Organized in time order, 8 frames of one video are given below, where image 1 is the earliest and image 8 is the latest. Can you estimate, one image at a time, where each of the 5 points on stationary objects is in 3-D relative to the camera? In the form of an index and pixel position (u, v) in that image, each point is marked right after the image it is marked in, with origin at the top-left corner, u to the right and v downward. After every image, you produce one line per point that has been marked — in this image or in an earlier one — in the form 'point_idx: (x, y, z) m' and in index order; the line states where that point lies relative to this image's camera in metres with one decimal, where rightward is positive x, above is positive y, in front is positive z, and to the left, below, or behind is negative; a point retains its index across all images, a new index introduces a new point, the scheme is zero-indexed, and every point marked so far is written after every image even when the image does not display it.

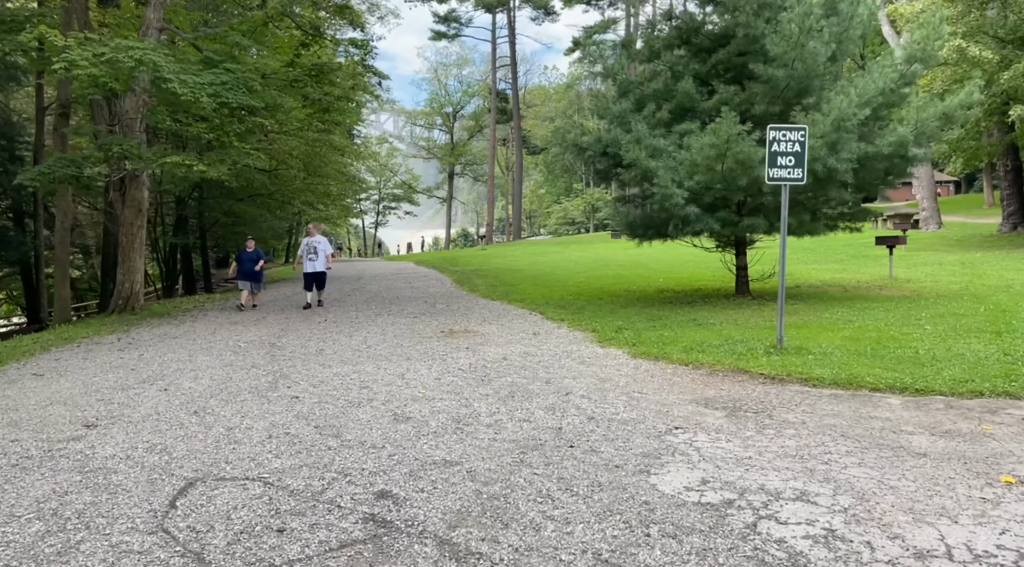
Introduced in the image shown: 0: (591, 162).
0: (+1.3, +2.0, +13.7) m
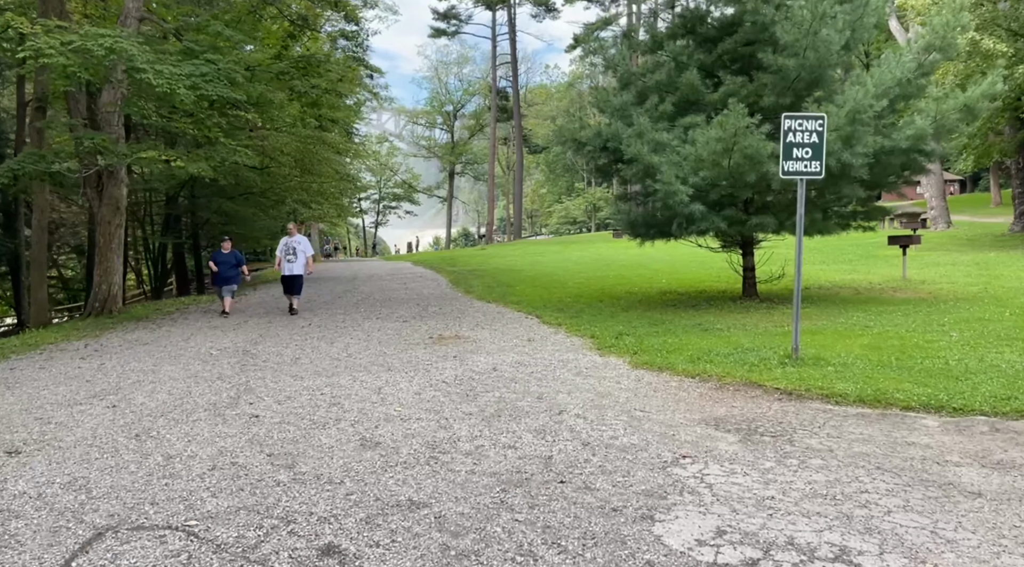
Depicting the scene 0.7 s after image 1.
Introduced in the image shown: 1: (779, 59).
0: (+1.2, +1.9, +13.0) m
1: (+3.6, +3.0, +11.3) m
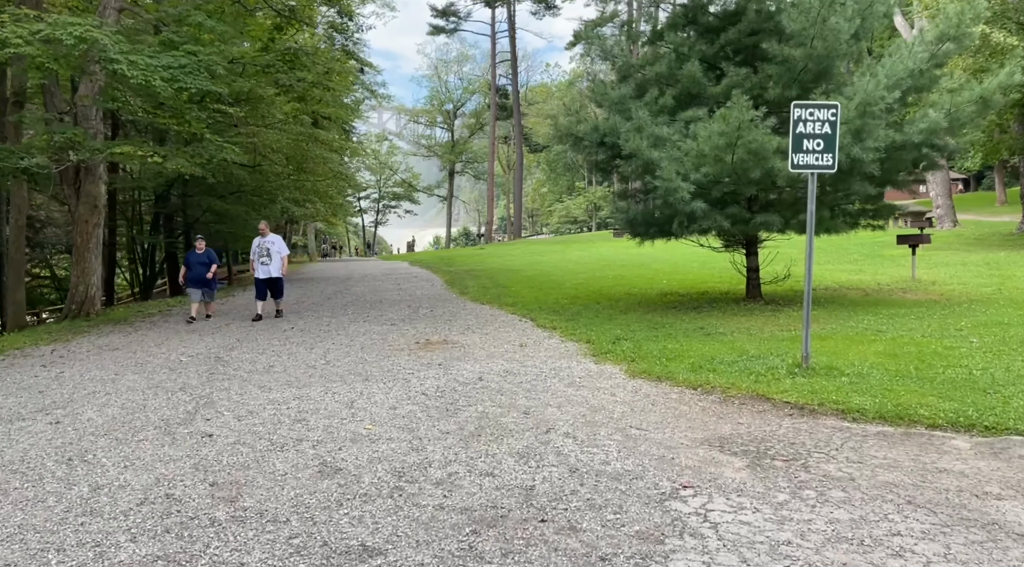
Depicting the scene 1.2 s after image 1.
0: (+1.1, +1.9, +12.5) m
1: (+3.5, +3.0, +10.8) m
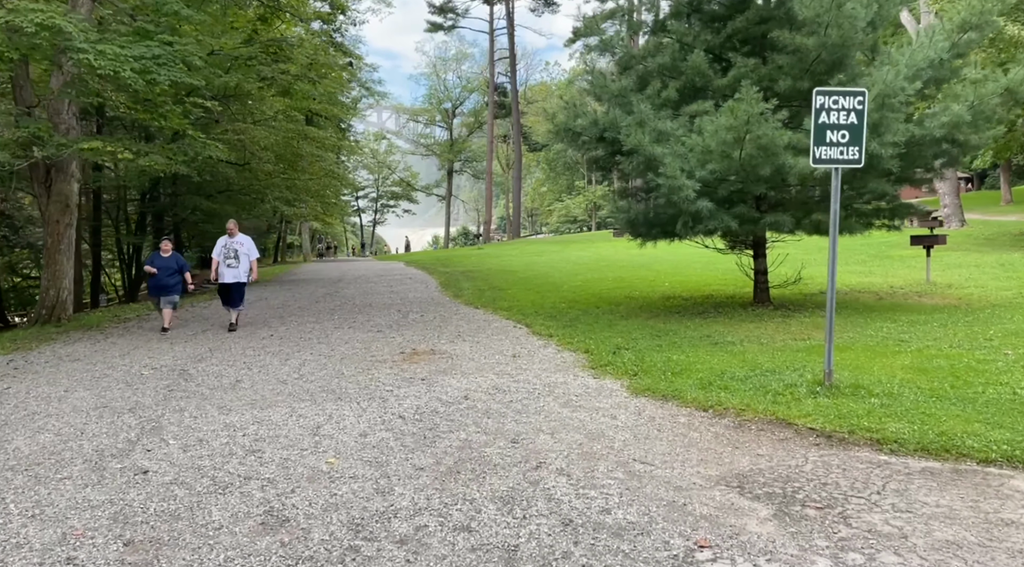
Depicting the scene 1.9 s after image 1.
0: (+1.0, +1.9, +11.8) m
1: (+3.4, +3.0, +10.1) m
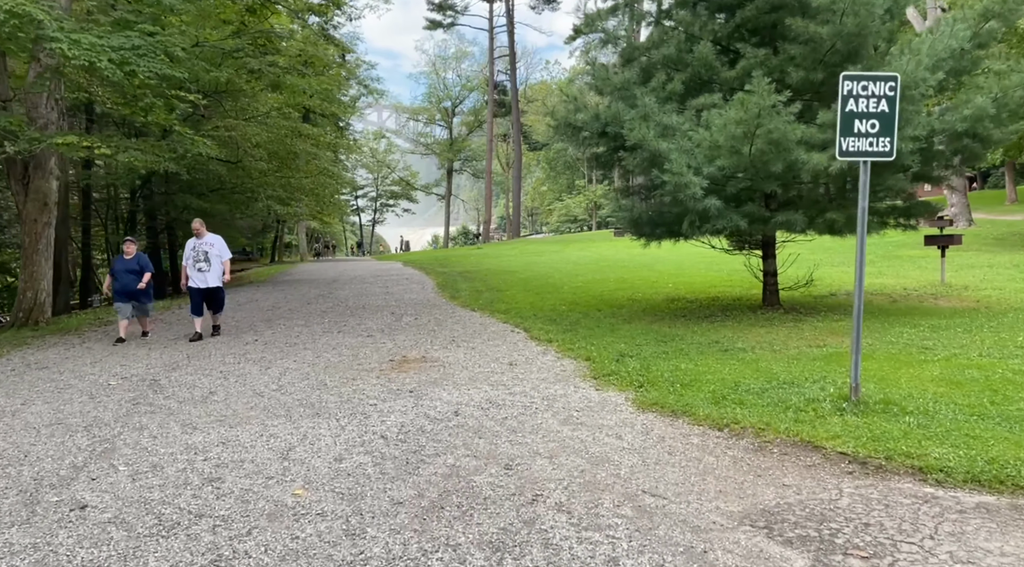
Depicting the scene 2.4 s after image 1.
0: (+1.0, +1.8, +11.2) m
1: (+3.4, +2.9, +9.5) m
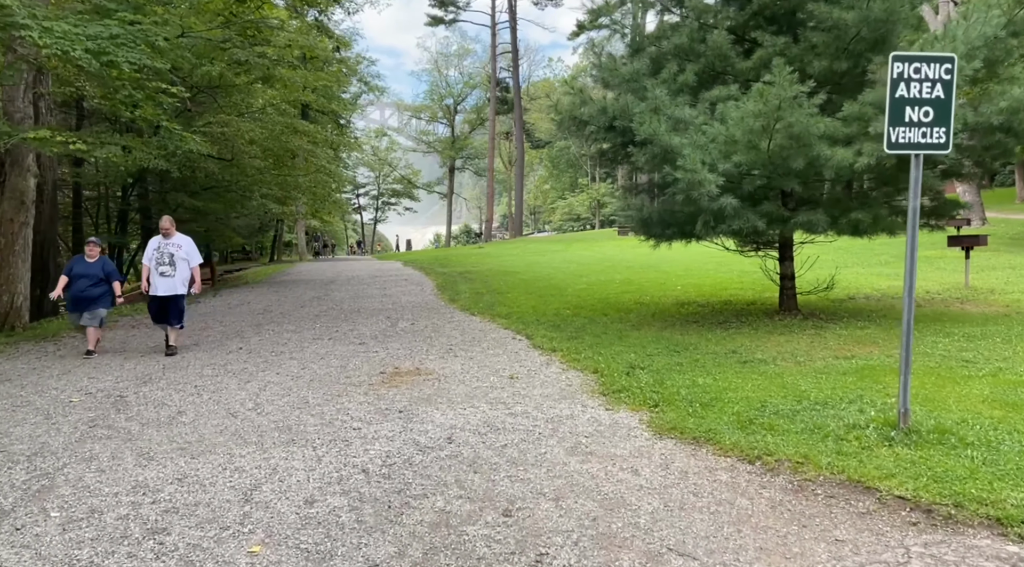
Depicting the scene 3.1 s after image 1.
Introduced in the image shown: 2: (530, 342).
0: (+1.0, +1.8, +10.6) m
1: (+3.4, +2.9, +8.9) m
2: (+0.2, -0.7, +9.7) m
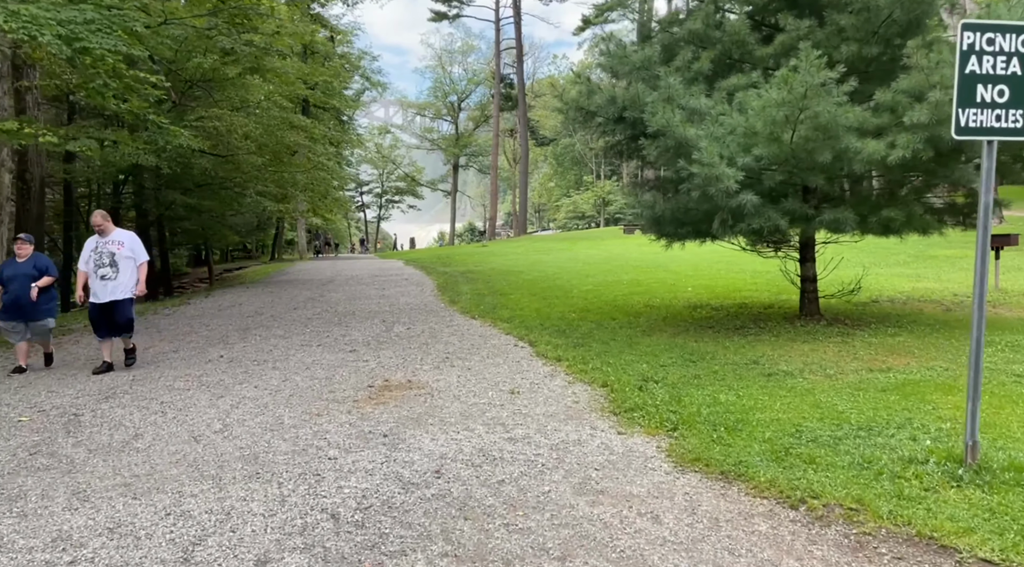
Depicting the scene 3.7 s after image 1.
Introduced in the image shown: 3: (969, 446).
0: (+1.1, +1.8, +9.9) m
1: (+3.4, +2.9, +8.2) m
2: (+0.2, -0.7, +9.0) m
3: (+2.2, -0.8, +3.9) m
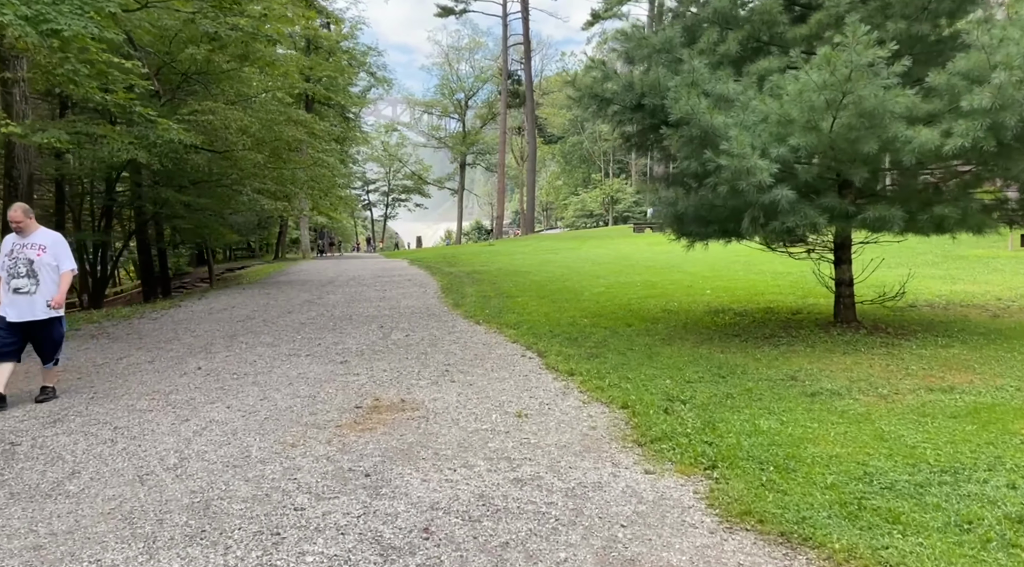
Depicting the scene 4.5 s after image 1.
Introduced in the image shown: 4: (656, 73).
0: (+1.1, +1.7, +9.0) m
1: (+3.5, +2.8, +7.3) m
2: (+0.3, -0.8, +8.1) m
3: (+2.2, -0.8, +3.1) m
4: (+1.4, +2.1, +8.4) m
